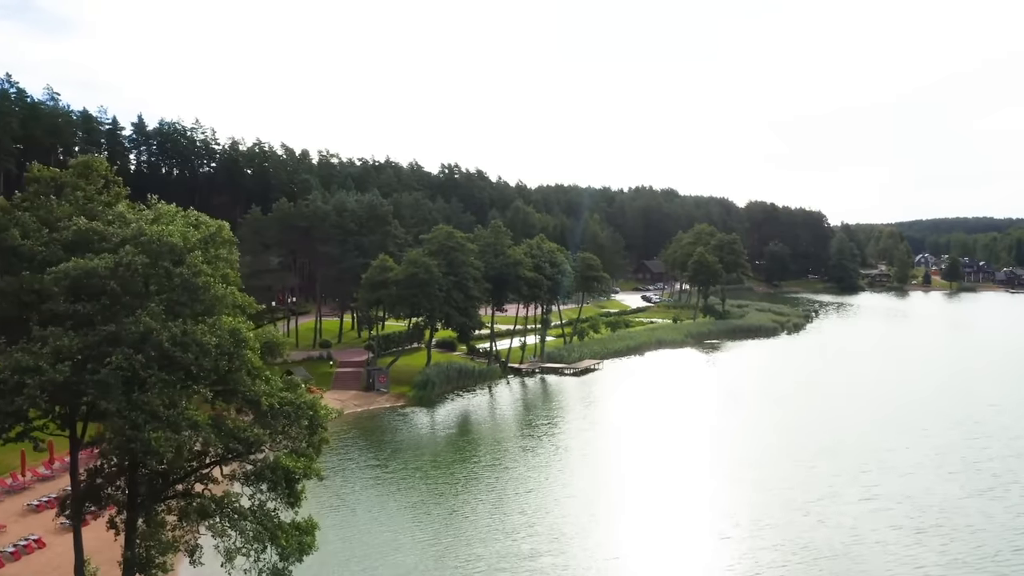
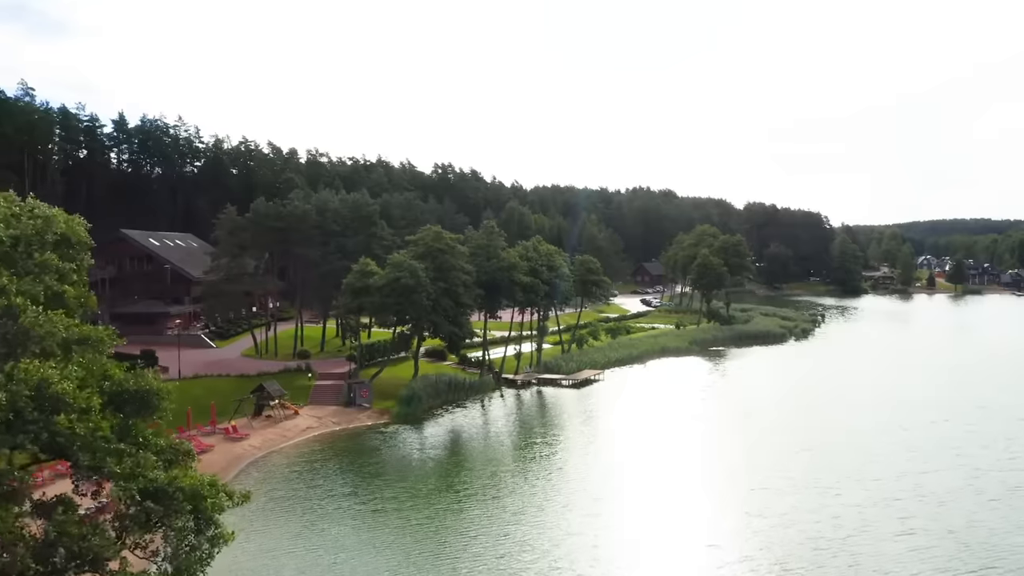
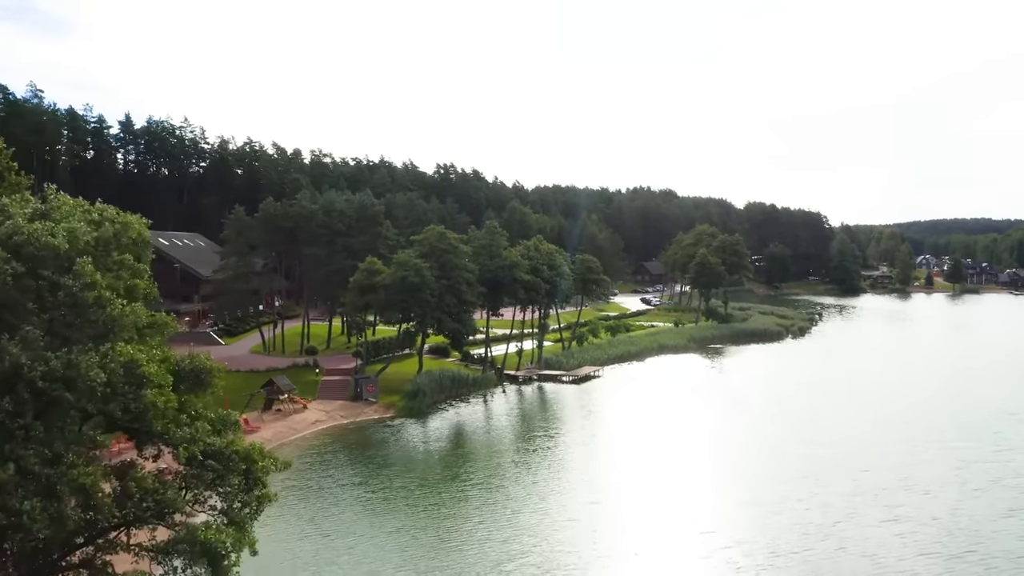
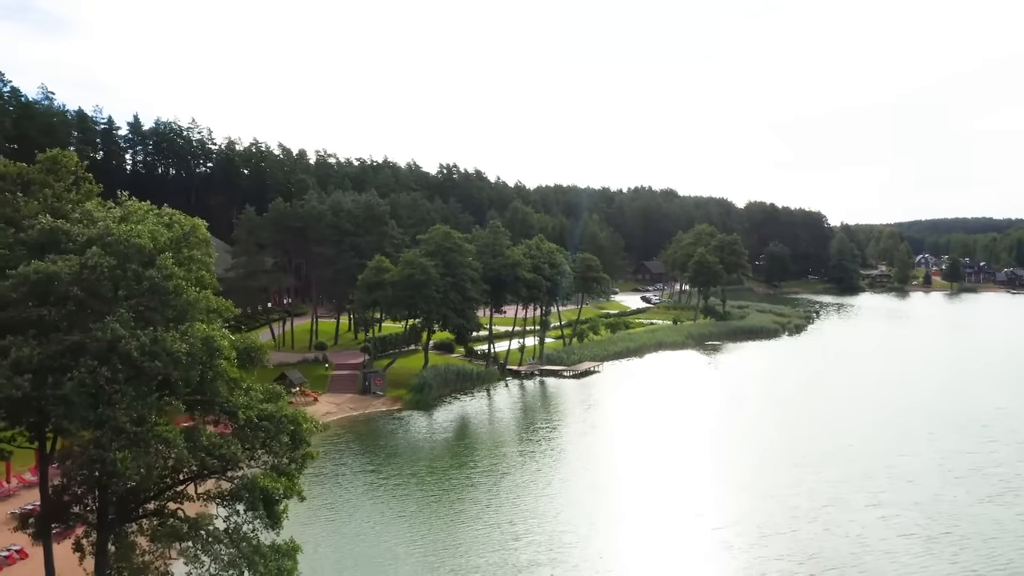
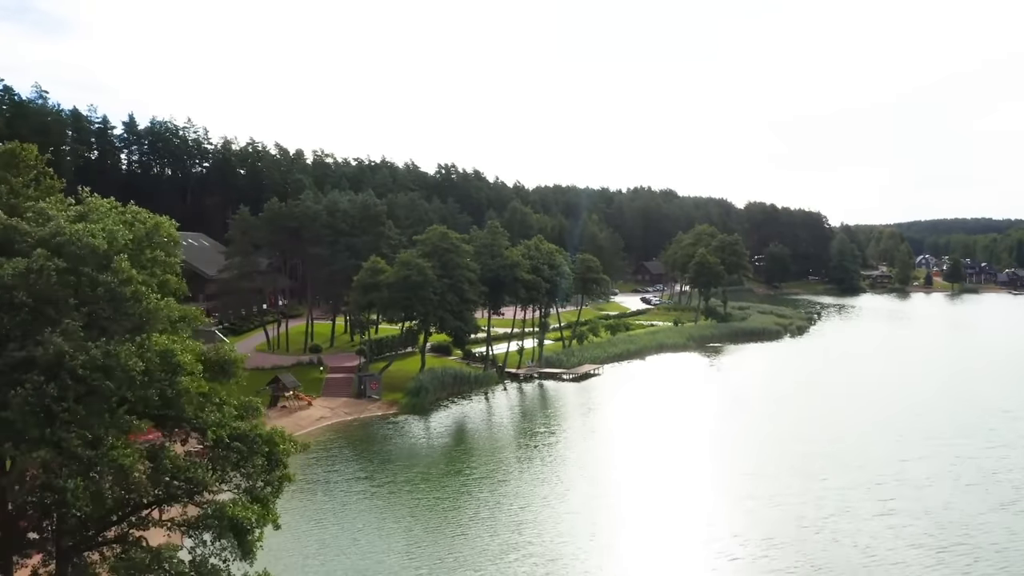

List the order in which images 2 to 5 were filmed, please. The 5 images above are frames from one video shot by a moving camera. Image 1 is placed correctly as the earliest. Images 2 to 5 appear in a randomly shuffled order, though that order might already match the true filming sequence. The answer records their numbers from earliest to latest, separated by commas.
4, 5, 3, 2
